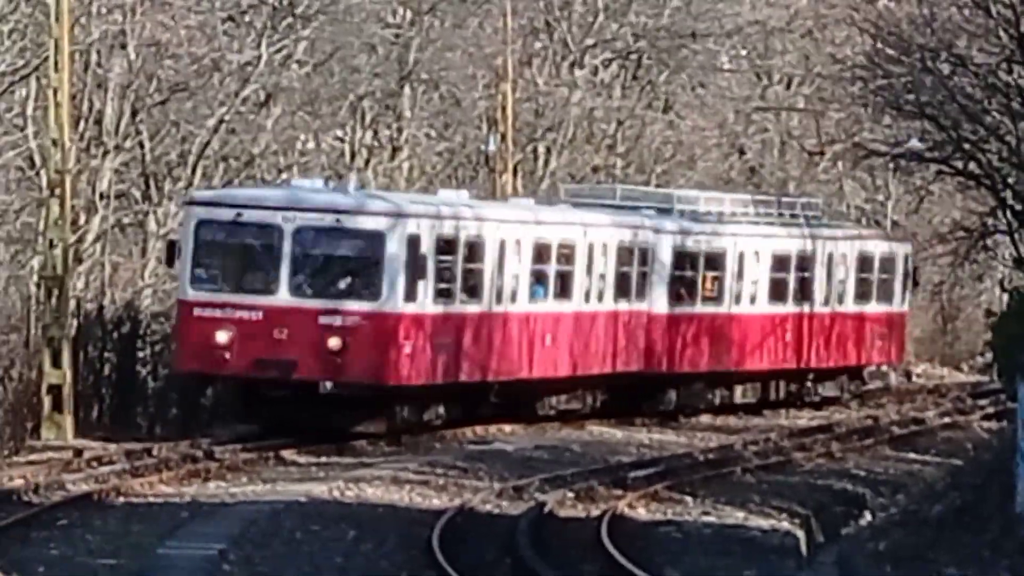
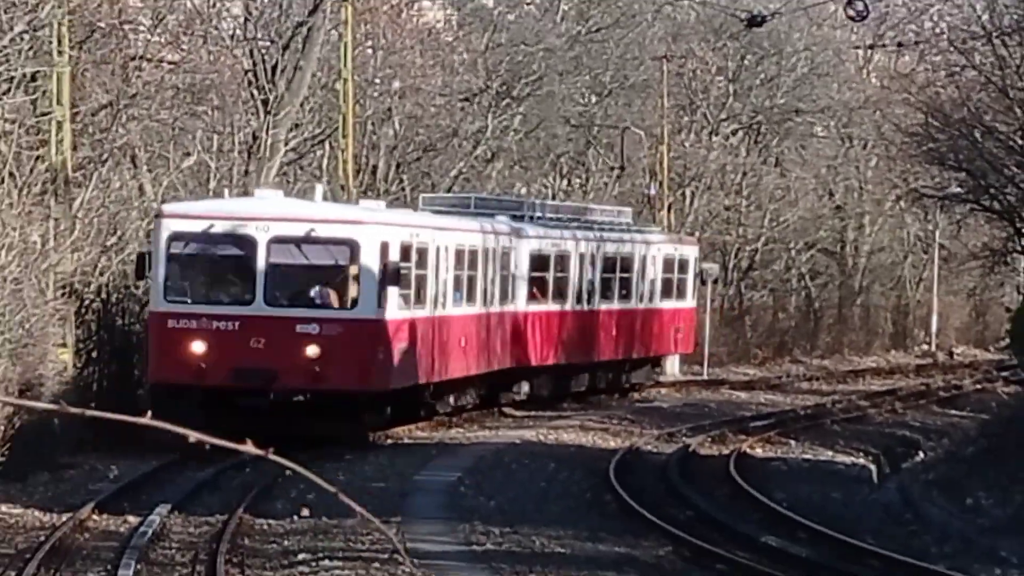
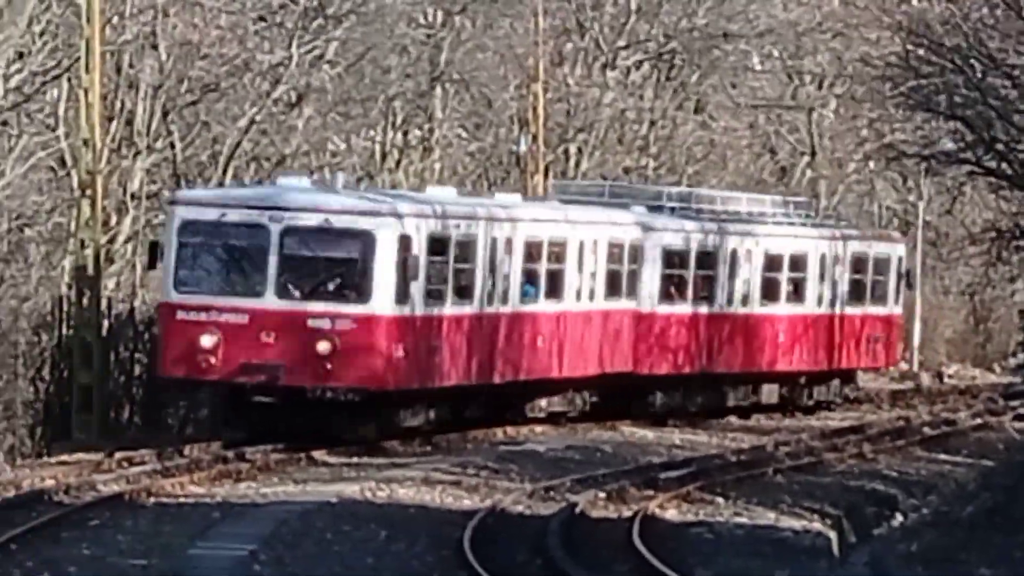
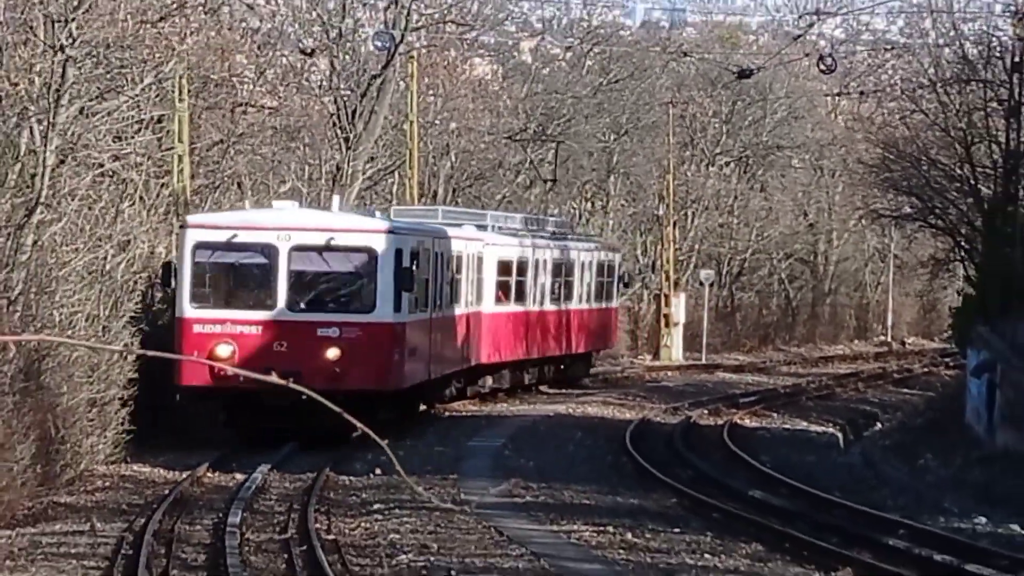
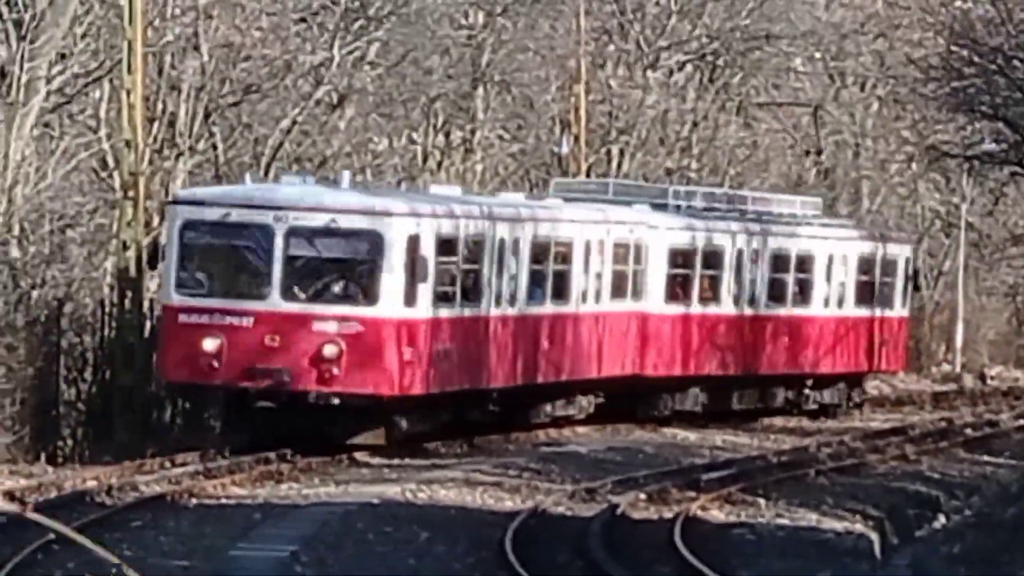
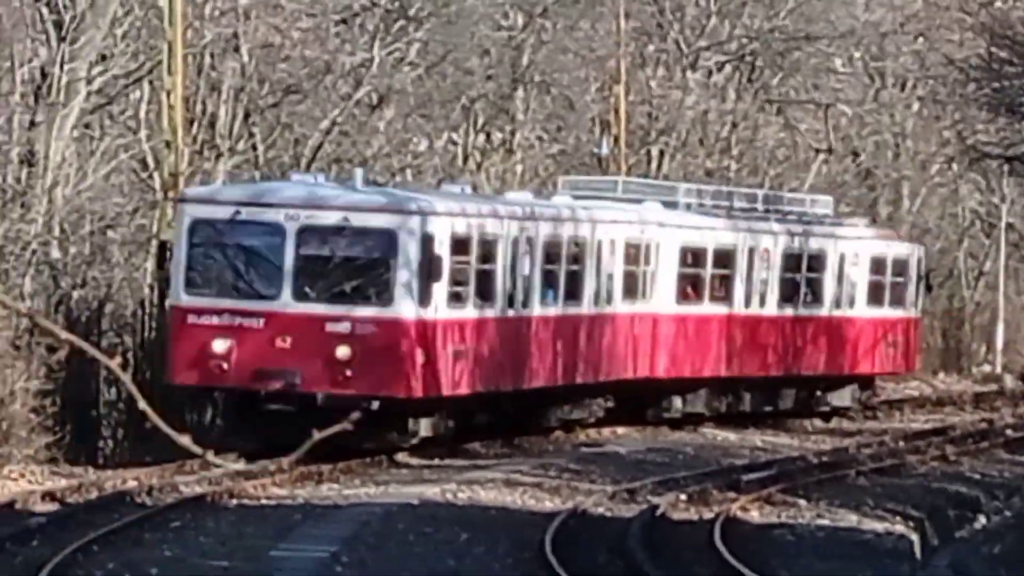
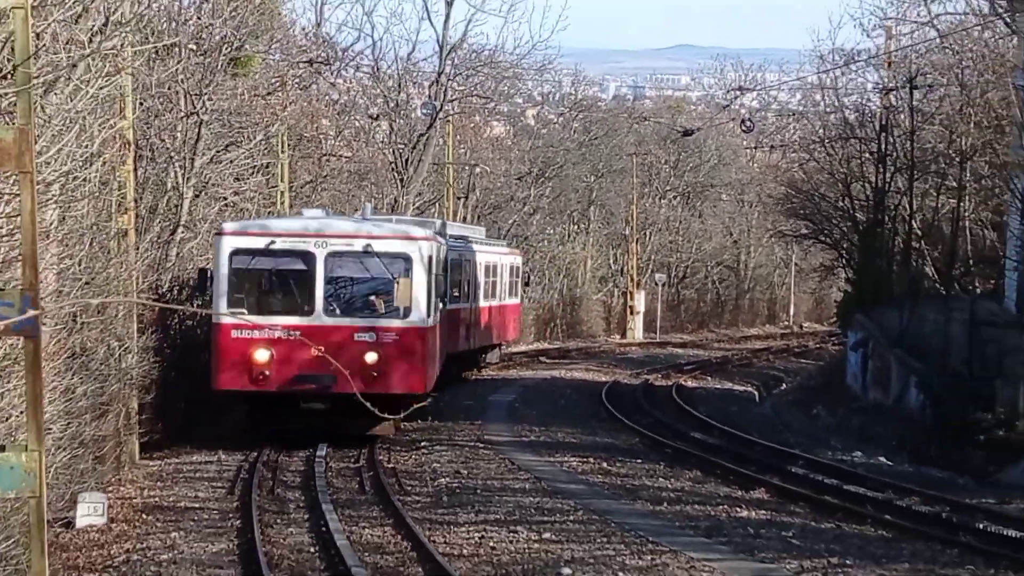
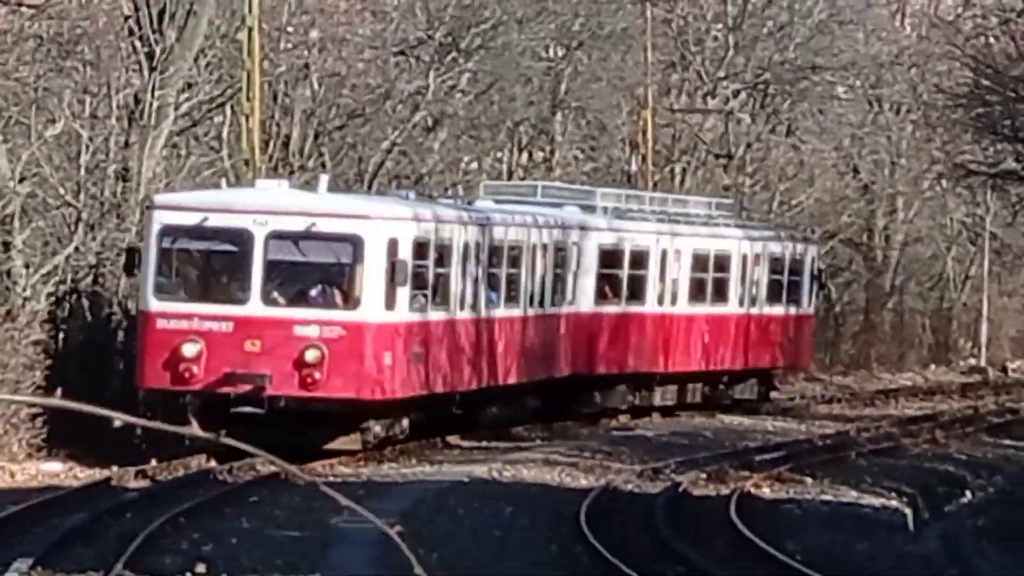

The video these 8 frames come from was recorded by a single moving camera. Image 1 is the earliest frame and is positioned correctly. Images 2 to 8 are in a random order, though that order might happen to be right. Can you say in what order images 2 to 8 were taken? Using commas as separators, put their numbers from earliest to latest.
3, 5, 6, 8, 2, 4, 7
